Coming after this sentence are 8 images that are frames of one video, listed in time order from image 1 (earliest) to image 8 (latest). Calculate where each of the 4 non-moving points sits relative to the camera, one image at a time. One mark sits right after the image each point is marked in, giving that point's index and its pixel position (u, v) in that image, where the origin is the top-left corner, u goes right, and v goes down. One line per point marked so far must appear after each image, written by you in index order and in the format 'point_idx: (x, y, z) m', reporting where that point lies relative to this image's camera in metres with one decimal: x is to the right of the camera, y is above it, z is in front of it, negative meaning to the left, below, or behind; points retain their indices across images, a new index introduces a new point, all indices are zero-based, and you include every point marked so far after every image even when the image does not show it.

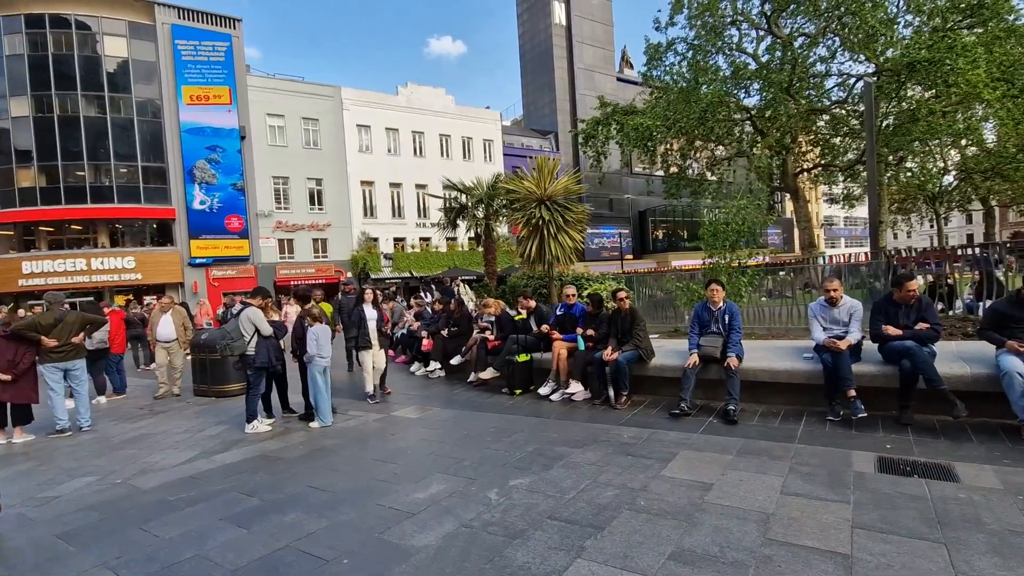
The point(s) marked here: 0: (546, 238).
0: (+0.8, +1.1, +11.1) m
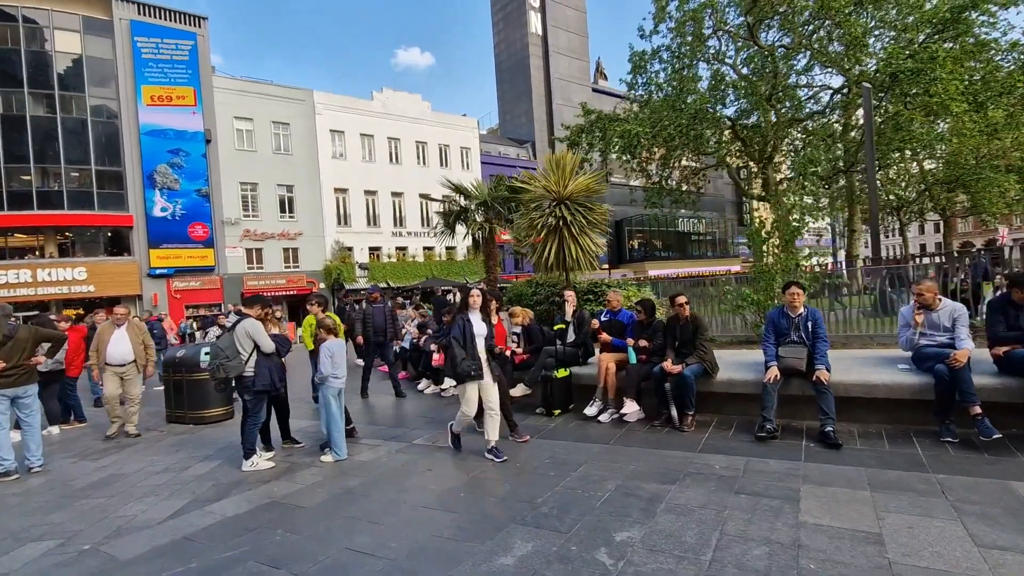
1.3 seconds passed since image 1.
0: (+1.1, +0.9, +10.2) m
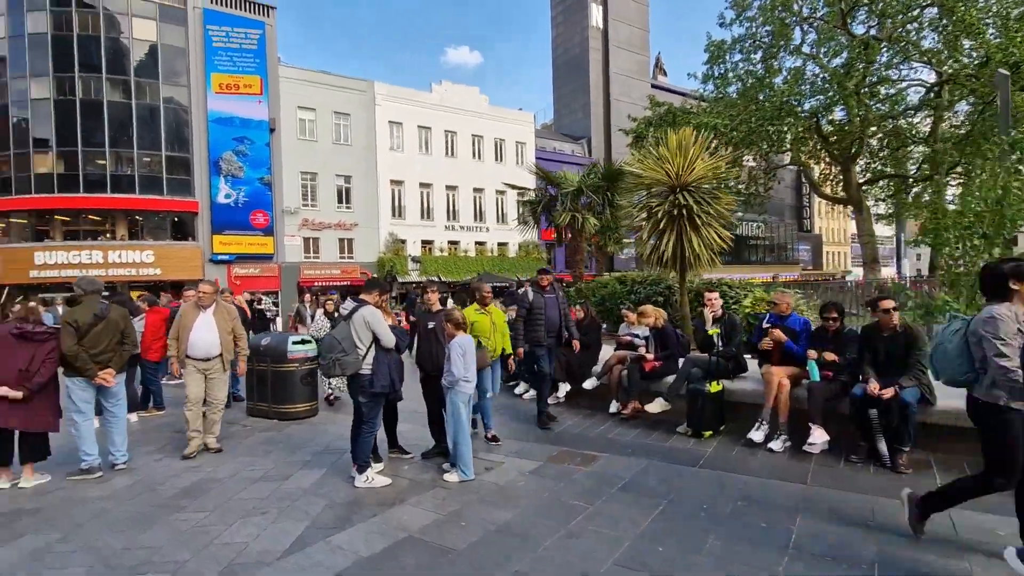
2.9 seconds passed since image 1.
0: (+3.1, +1.0, +9.0) m
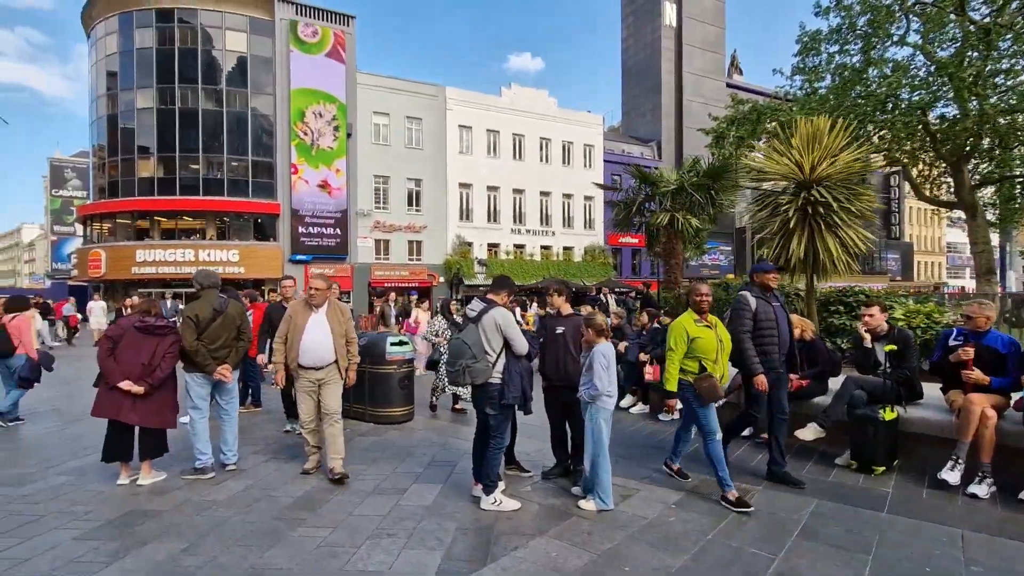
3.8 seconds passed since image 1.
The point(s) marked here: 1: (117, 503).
0: (+4.8, +0.8, +8.0) m
1: (-3.5, -1.9, +4.4) m
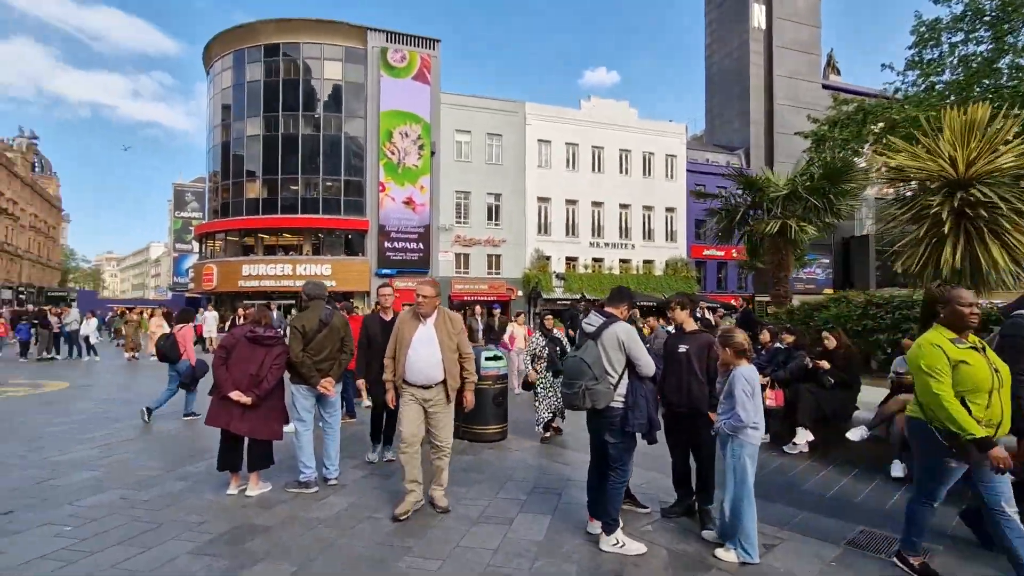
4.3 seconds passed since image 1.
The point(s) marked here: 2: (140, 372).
0: (+6.3, +0.6, +6.8) m
1: (-2.5, -2.0, +4.4) m
2: (-10.9, -2.5, +14.7) m
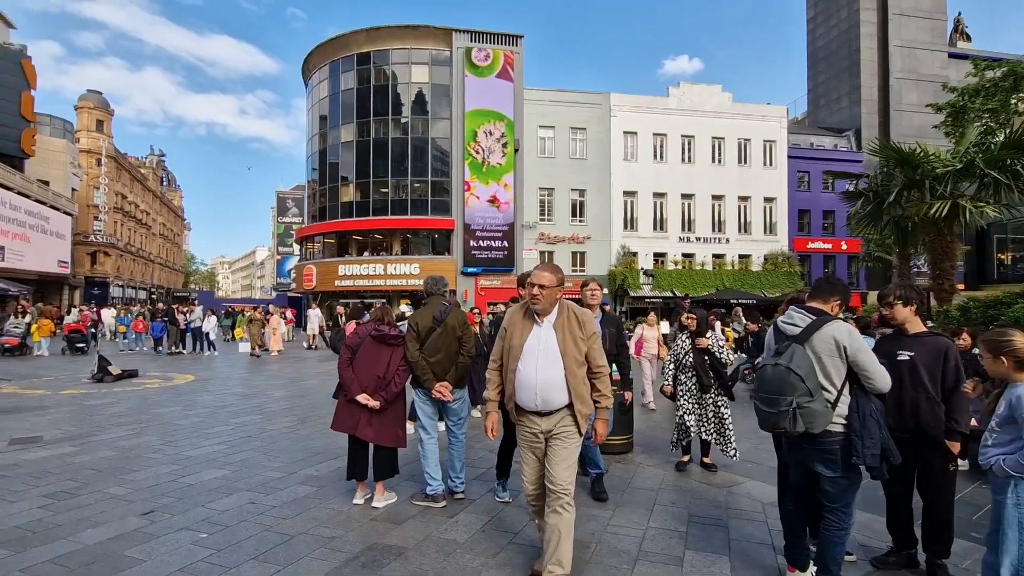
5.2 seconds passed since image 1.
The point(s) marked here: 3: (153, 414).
0: (+7.8, +0.7, +5.0) m
1: (-1.2, -1.9, +4.1) m
2: (-8.0, -2.4, +15.5) m
3: (-6.1, -2.1, +8.5) m
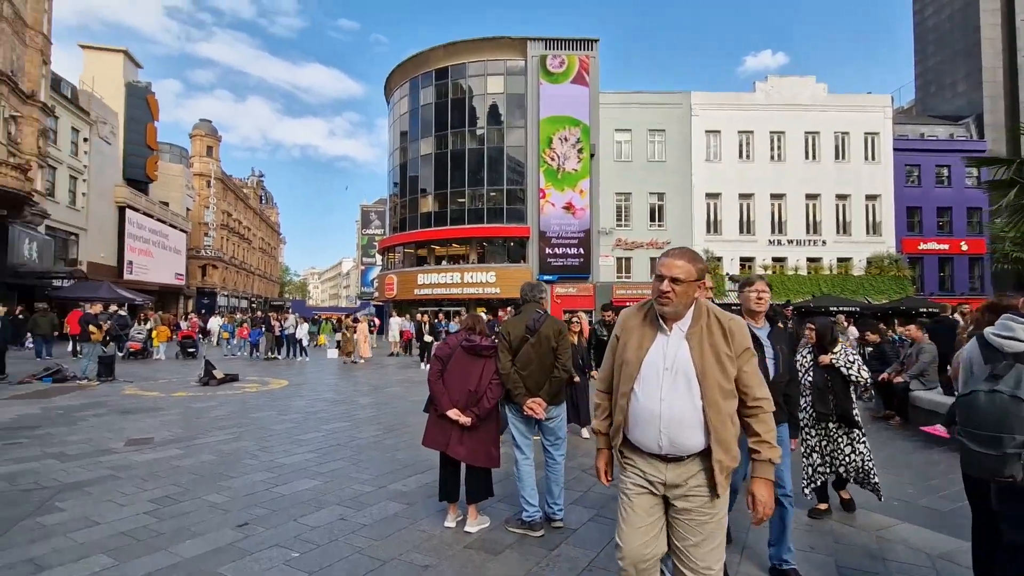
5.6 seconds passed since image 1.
0: (+8.6, +0.7, +3.4) m
1: (-0.4, -2.0, +3.7) m
2: (-5.5, -2.7, +16.0) m
3: (-4.6, -2.3, +8.8) m
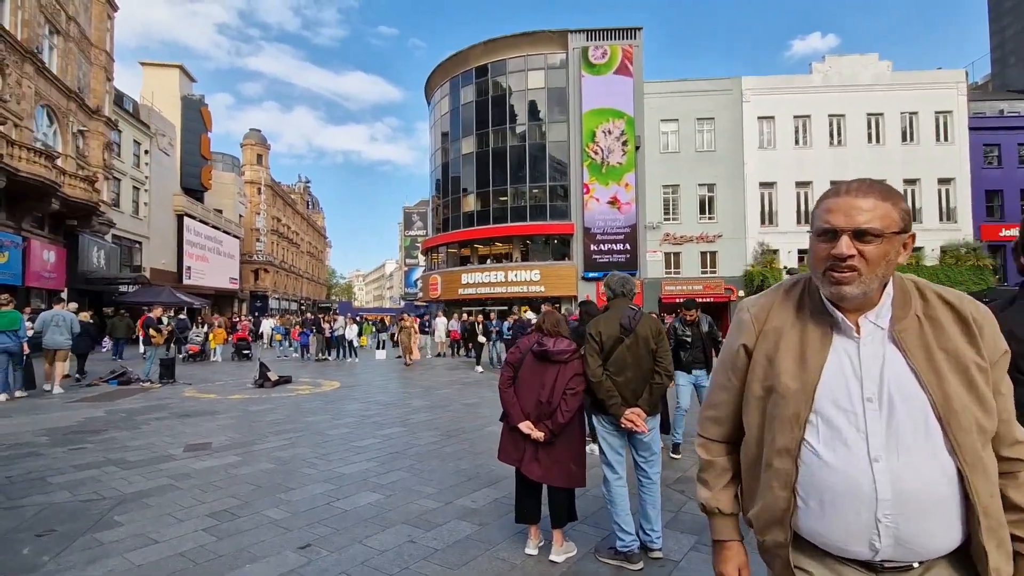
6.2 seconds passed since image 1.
0: (+9.1, +0.9, +2.2) m
1: (+0.2, -1.9, +3.2) m
2: (-3.8, -2.7, +15.8) m
3: (-3.5, -2.3, +8.6) m
